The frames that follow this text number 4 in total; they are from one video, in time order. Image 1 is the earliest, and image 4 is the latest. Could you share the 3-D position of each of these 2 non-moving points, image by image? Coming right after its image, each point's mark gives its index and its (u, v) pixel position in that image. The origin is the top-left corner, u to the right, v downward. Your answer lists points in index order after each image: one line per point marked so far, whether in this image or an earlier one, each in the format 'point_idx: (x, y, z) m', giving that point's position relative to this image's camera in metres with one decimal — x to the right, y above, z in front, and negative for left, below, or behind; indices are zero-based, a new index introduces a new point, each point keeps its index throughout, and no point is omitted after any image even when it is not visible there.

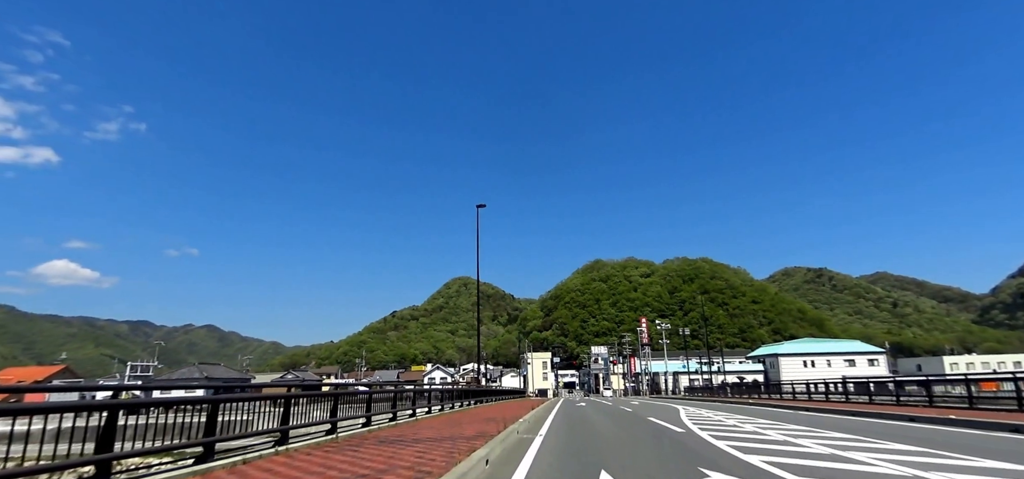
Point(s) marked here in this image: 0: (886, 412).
0: (+10.2, -4.8, +14.2) m
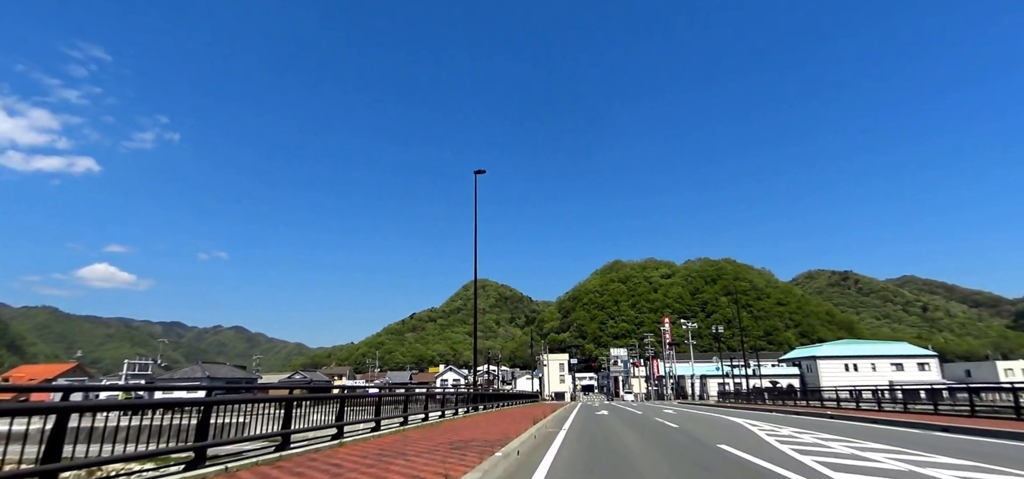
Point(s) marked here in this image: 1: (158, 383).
0: (+10.6, -4.6, +13.1) m
1: (-9.2, -3.7, +13.3) m
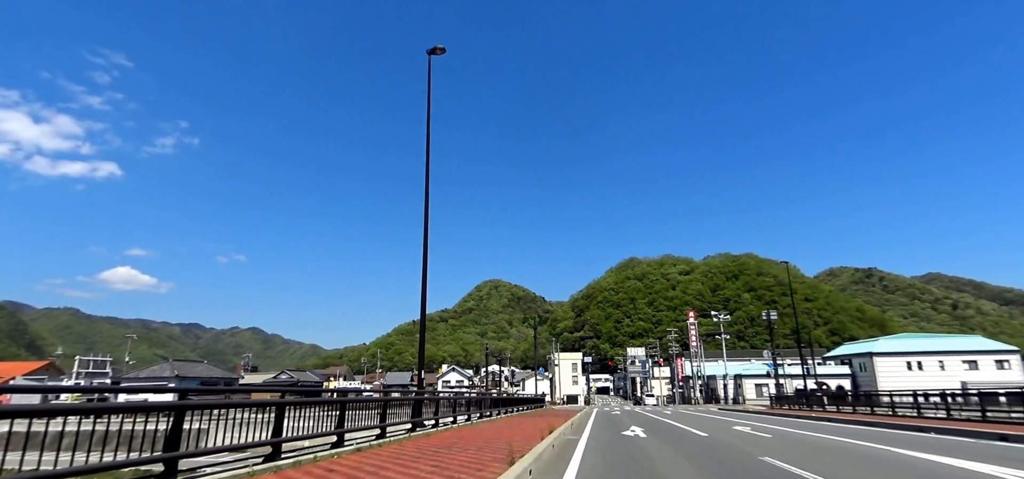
0: (+10.7, -4.2, +11.2) m
1: (-9.1, -3.3, +12.0) m
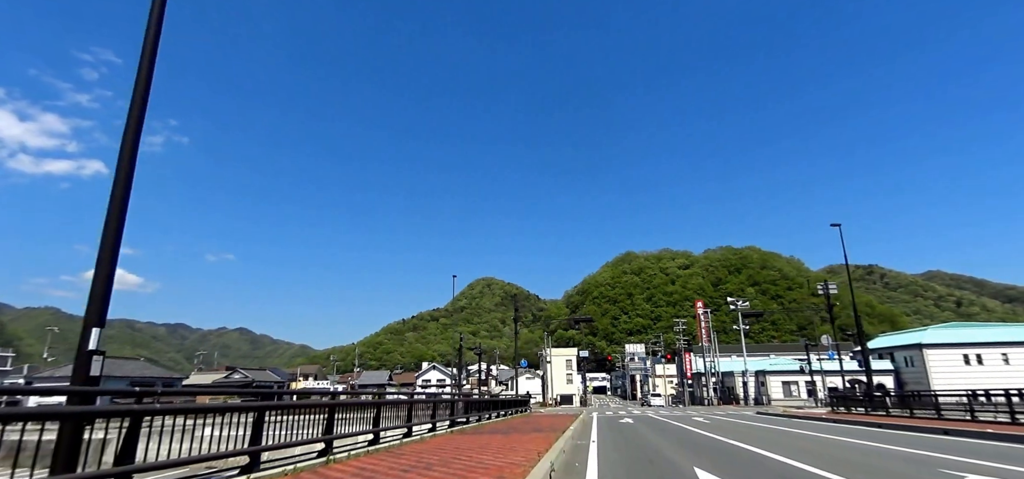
0: (+10.4, -3.6, +9.6) m
1: (-9.4, -2.8, +10.1) m
